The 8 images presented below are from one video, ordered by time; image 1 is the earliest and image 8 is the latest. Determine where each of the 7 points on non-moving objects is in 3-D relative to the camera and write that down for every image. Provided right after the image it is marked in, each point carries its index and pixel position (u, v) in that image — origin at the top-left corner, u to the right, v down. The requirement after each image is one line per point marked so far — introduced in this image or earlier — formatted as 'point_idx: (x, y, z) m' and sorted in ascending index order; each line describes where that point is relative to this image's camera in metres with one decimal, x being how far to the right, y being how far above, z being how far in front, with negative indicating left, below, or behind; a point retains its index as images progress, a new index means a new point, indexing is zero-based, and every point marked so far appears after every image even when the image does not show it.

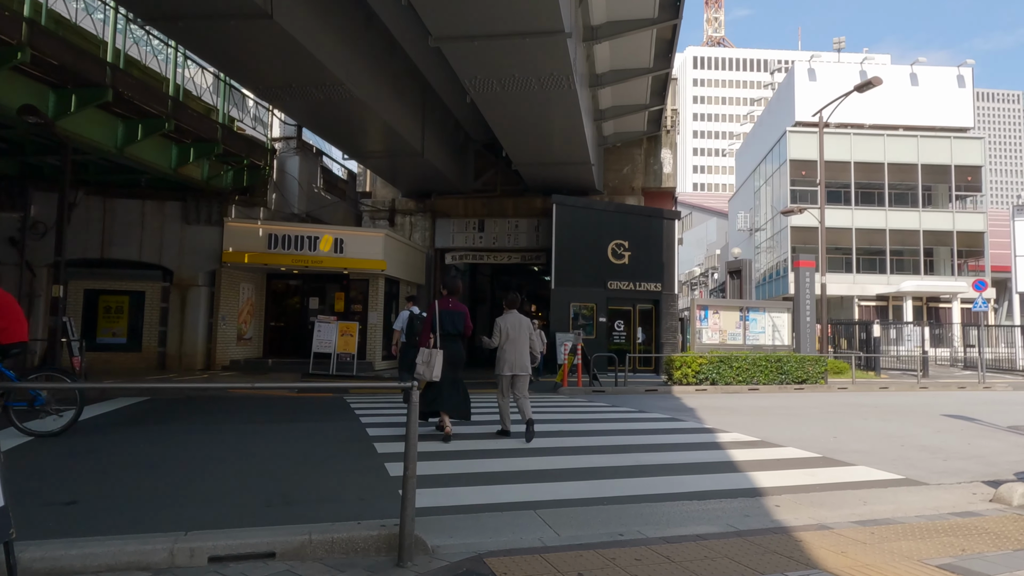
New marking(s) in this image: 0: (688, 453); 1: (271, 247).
0: (+1.9, -1.7, +7.0) m
1: (-6.4, +1.0, +17.8) m
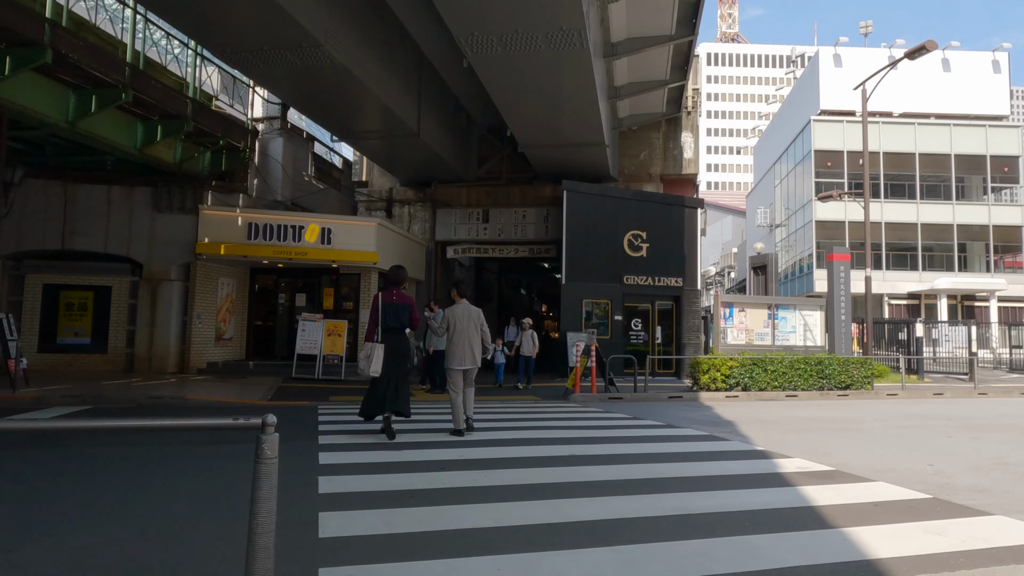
0: (+1.8, -1.6, +5.1) m
1: (-6.3, +1.2, +16.1) m
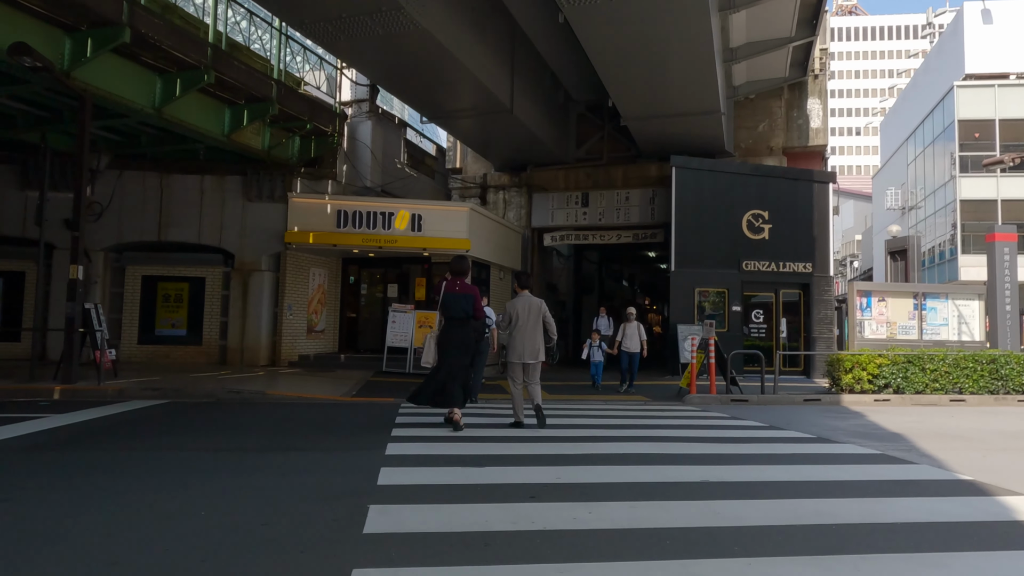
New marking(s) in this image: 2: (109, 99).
0: (+2.4, -1.4, +3.4) m
1: (-4.0, +1.4, +15.4) m
2: (-6.9, +3.2, +11.4) m
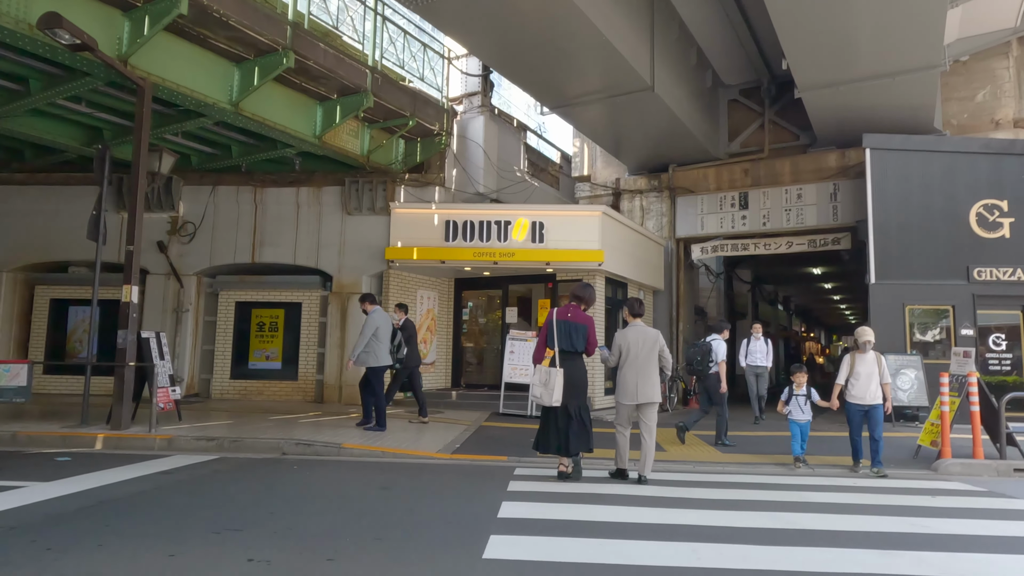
0: (+2.8, -1.2, -0.1) m
1: (-1.2, +0.9, +13.0) m
2: (-4.9, +2.9, +9.8) m
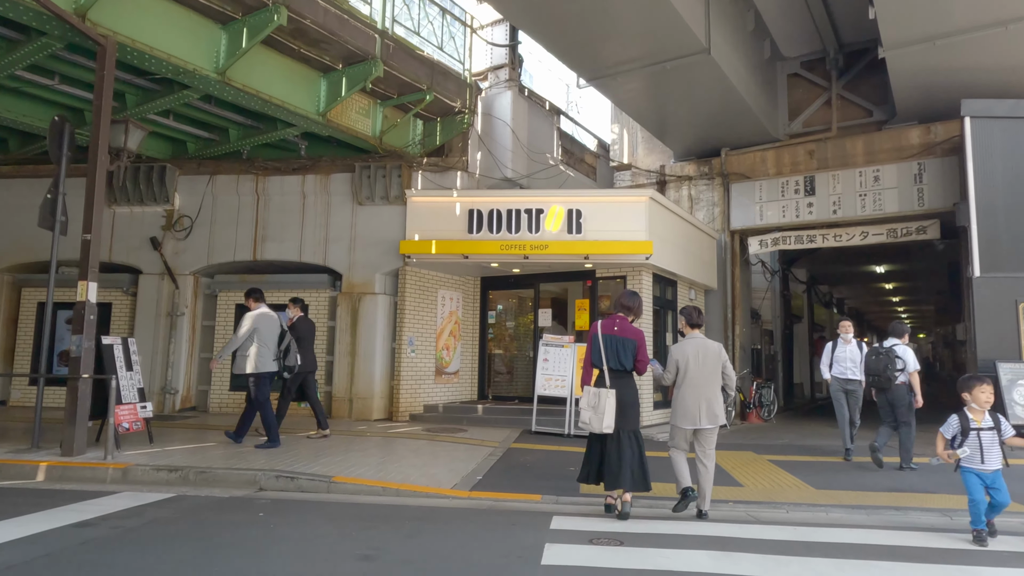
0: (+2.7, -1.0, -2.0) m
1: (-0.7, +1.0, +11.4) m
2: (-4.5, +2.9, +8.3) m
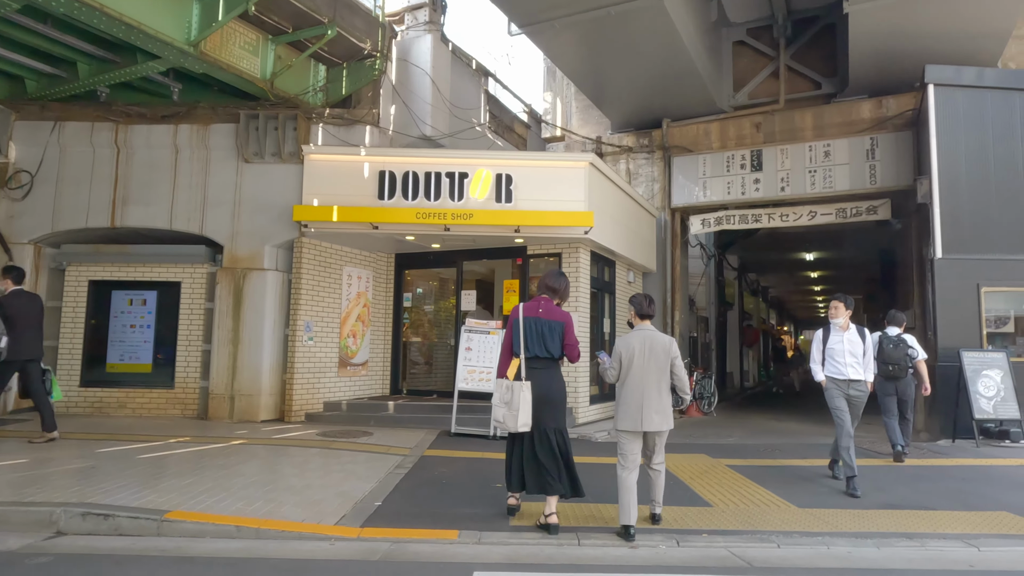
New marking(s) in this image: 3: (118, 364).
0: (+3.0, -0.9, -3.3) m
1: (-1.9, +1.3, +9.6) m
2: (-5.3, +3.2, +6.1) m
3: (-6.0, -1.1, +10.2) m
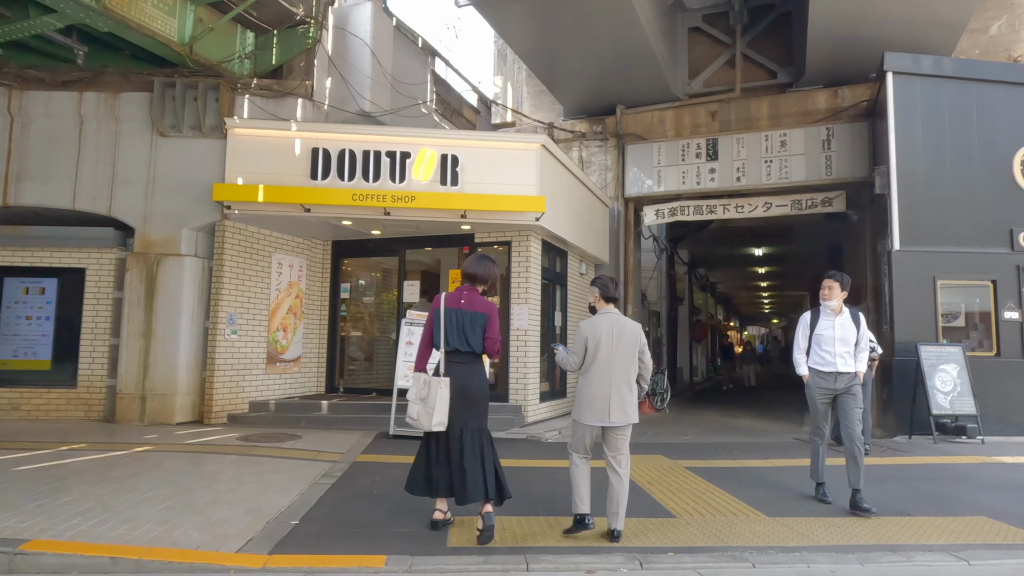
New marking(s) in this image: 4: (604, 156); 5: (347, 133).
0: (+3.2, -0.9, -3.7) m
1: (-2.6, +1.5, +8.7) m
2: (-5.7, +3.4, +5.0) m
3: (-6.7, -1.0, +9.0) m
4: (+1.9, +2.7, +13.6) m
5: (-2.2, +2.1, +8.8) m
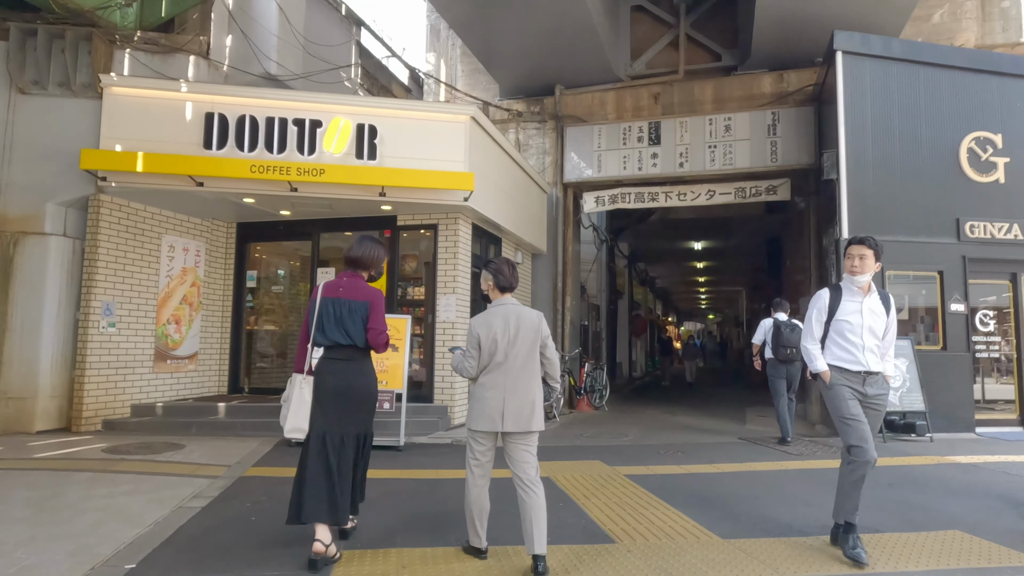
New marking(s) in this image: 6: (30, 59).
0: (+3.4, -0.8, -4.3) m
1: (-3.4, +1.6, +7.6) m
2: (-6.3, +3.5, +3.5) m
3: (-7.6, -0.8, +7.5) m
4: (+0.6, +2.8, +12.8) m
5: (-3.1, +2.2, +7.7) m
6: (-5.5, +2.6, +7.6) m
